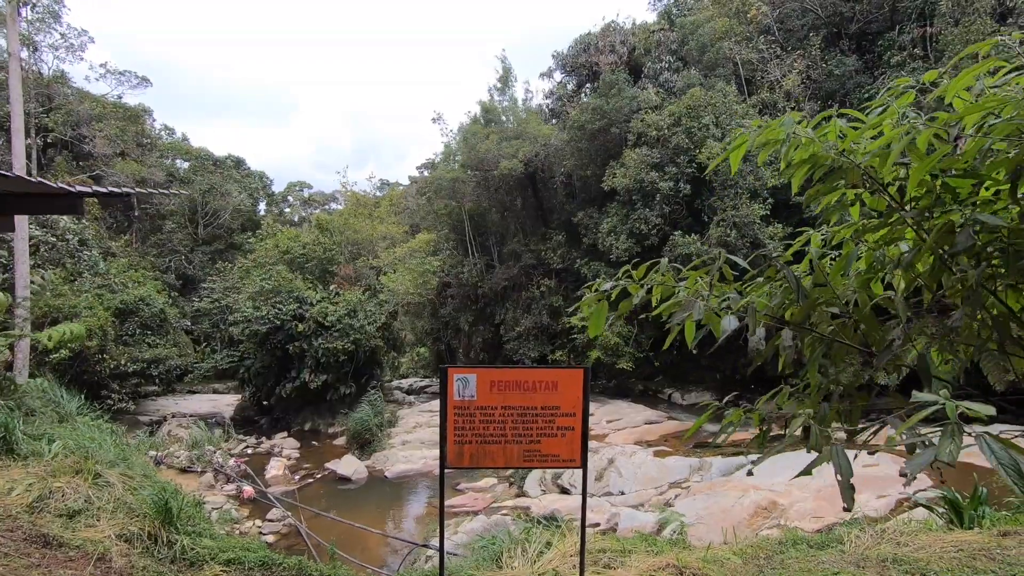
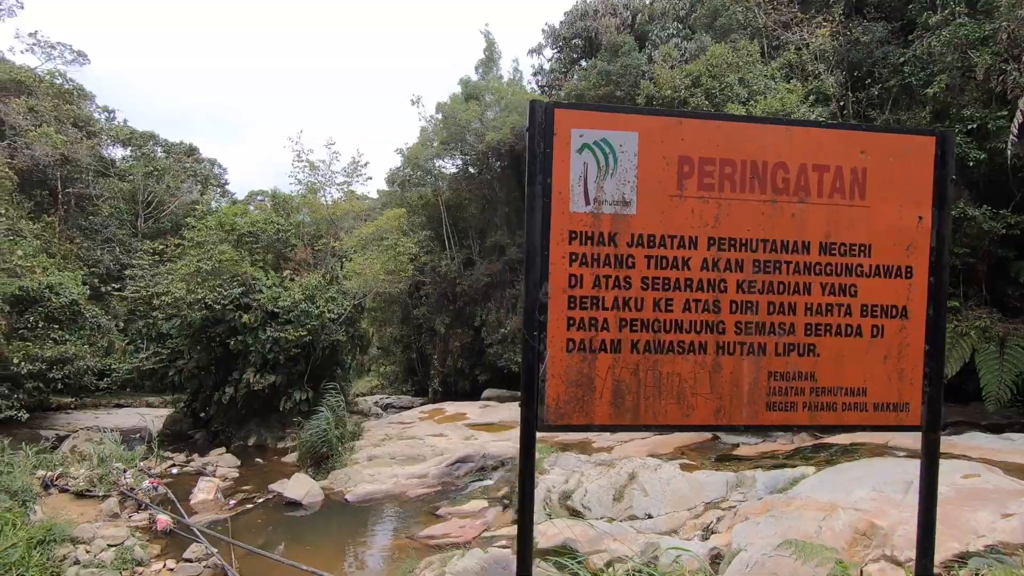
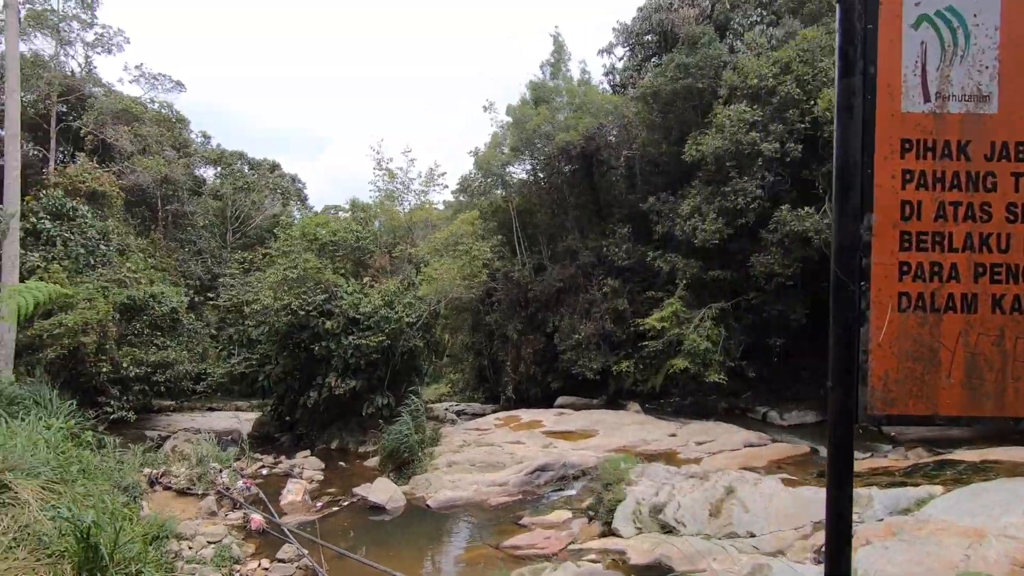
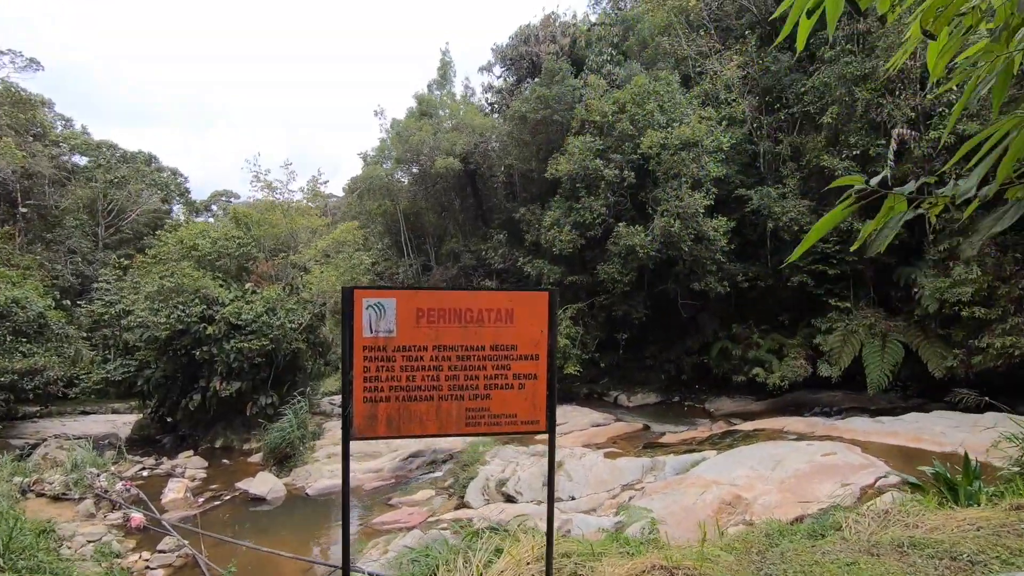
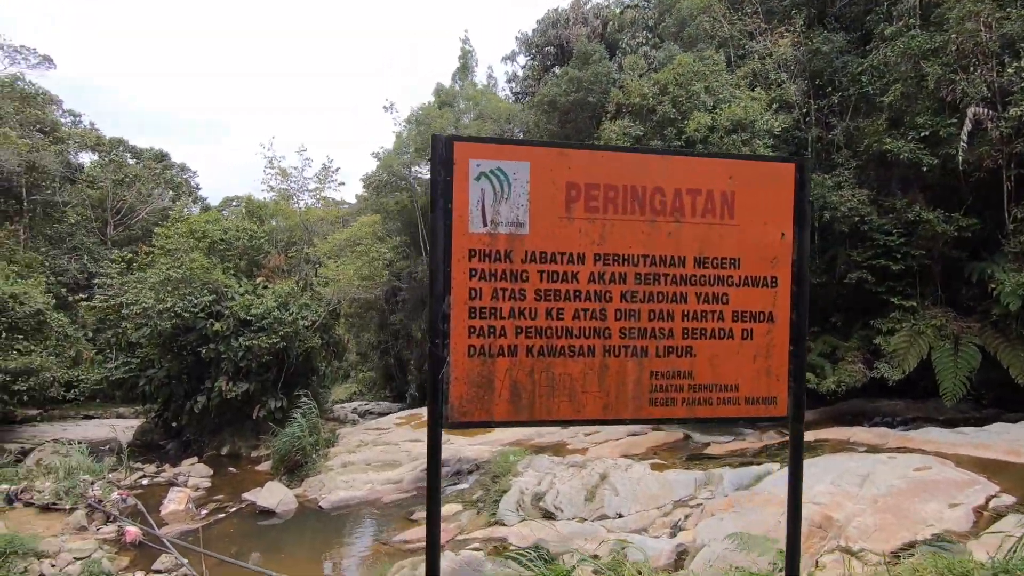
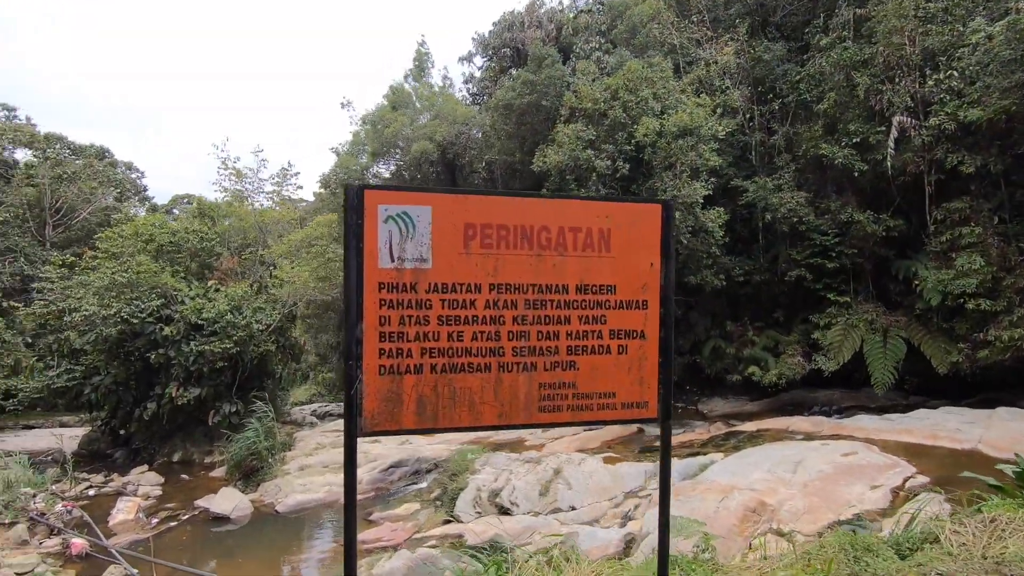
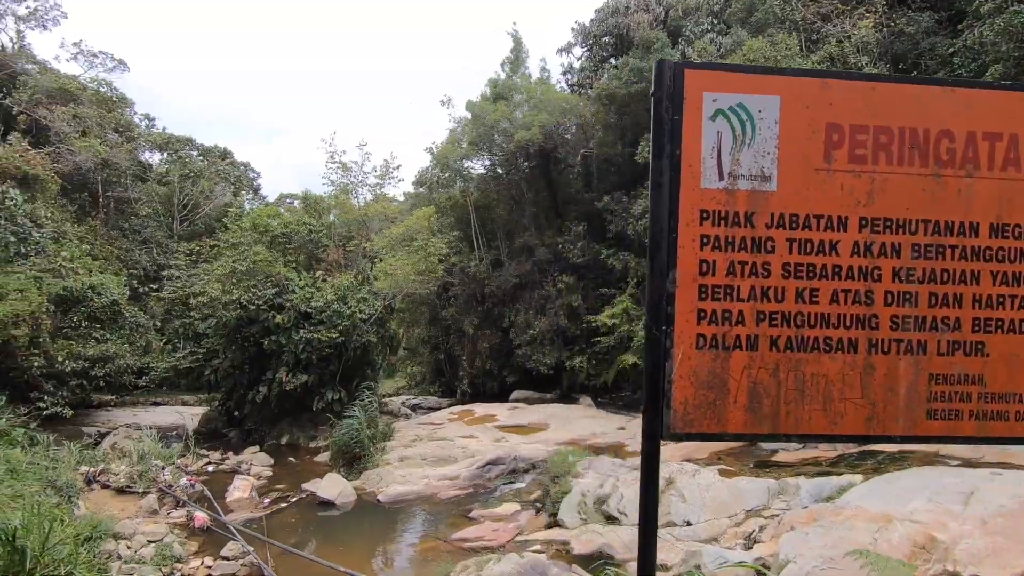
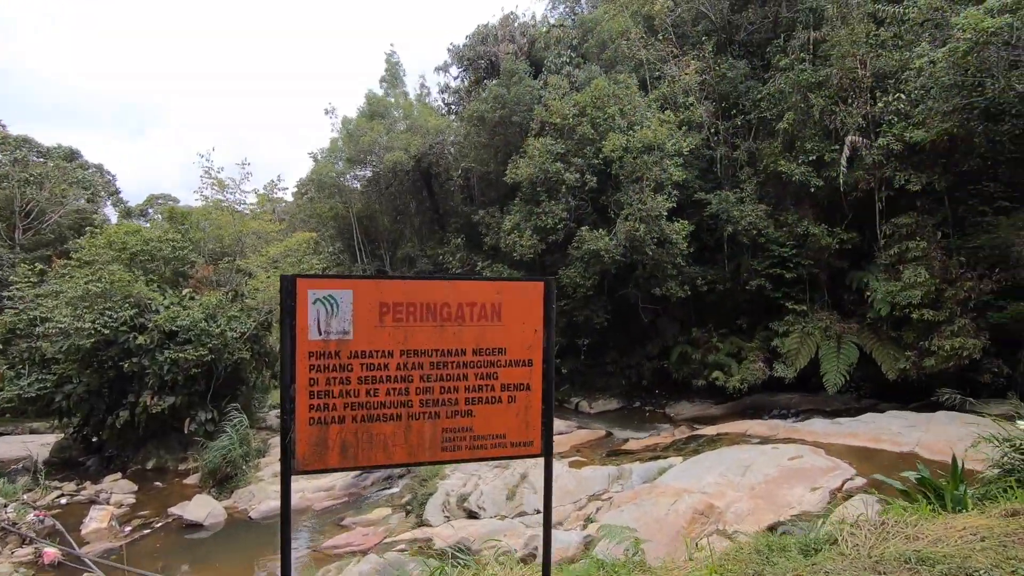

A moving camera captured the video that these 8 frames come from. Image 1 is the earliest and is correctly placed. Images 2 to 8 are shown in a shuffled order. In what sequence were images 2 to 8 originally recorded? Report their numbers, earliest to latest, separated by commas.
4, 8, 6, 5, 2, 7, 3
